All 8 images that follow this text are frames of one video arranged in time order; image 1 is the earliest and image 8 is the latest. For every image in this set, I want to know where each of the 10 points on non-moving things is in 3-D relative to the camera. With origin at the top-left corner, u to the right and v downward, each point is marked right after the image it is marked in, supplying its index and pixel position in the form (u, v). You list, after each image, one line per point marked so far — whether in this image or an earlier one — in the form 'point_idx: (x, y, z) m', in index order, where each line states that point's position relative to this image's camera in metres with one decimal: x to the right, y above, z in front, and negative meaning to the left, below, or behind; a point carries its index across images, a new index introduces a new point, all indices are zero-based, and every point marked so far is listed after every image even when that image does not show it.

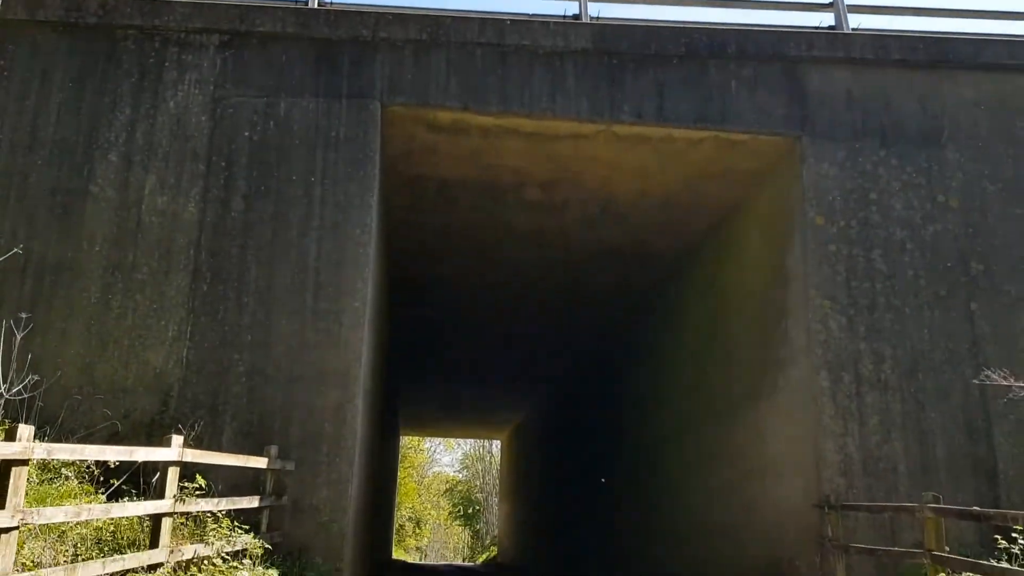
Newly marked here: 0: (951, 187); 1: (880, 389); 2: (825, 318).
0: (+4.4, +1.0, +7.9) m
1: (+3.4, -0.9, +7.3) m
2: (+3.0, -0.3, +7.5) m
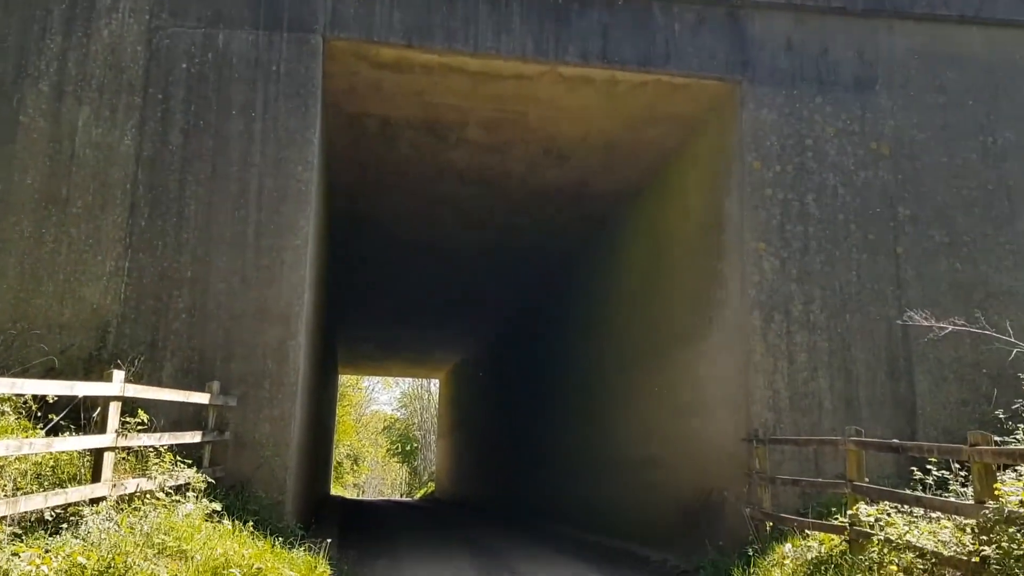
0: (+3.9, +1.6, +8.2) m
1: (+2.9, -0.4, +7.7) m
2: (+2.4, +0.3, +7.7) m
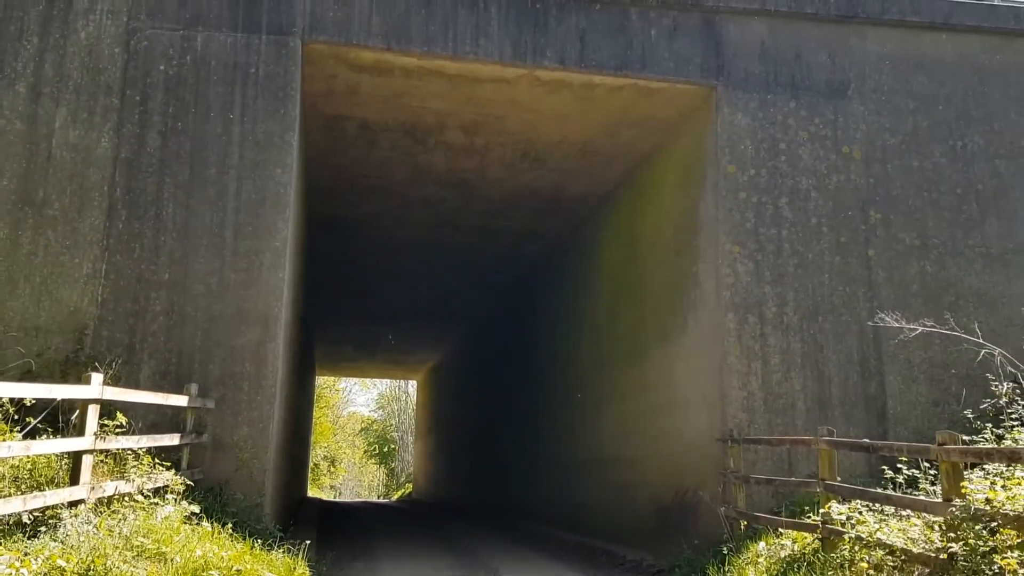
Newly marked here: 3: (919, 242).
0: (+3.6, +1.6, +8.3) m
1: (+2.7, -0.4, +7.8) m
2: (+2.2, +0.3, +7.8) m
3: (+4.3, +0.5, +8.2) m
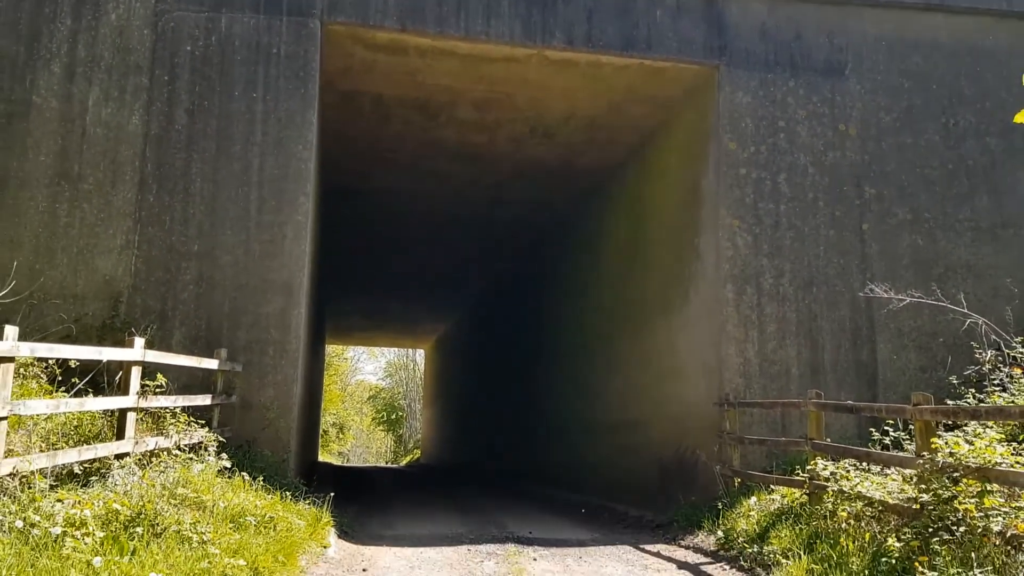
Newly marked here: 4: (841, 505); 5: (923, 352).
0: (+3.7, +1.9, +8.7) m
1: (+2.8, -0.1, +8.2) m
2: (+2.3, +0.6, +8.2) m
3: (+4.4, +0.8, +8.6) m
4: (+2.2, -1.5, +5.3) m
5: (+4.3, -0.7, +8.3) m
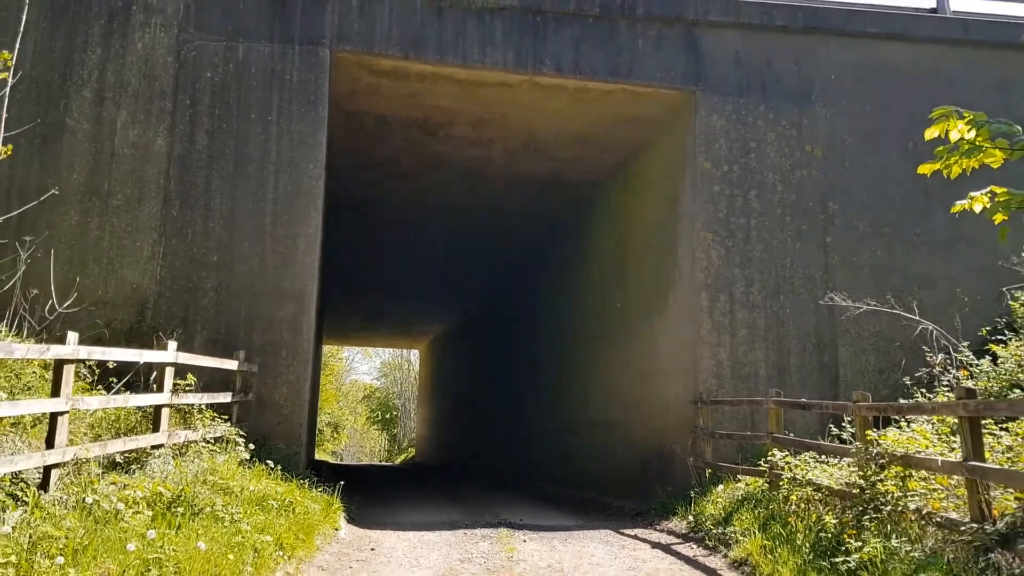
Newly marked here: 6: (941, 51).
0: (+3.6, +1.8, +9.4) m
1: (+2.7, -0.2, +8.9) m
2: (+2.2, +0.5, +8.9) m
3: (+4.3, +0.7, +9.3) m
4: (+2.2, -1.6, +6.1) m
5: (+4.3, -0.8, +9.1) m
6: (+5.4, +3.0, +9.8) m
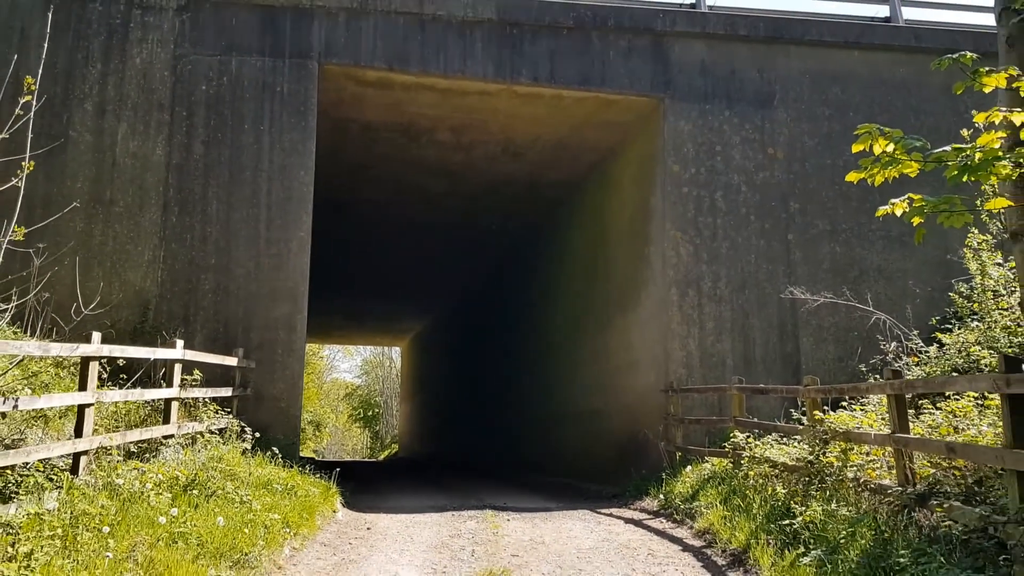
0: (+3.4, +1.9, +10.0) m
1: (+2.5, -0.2, +9.6) m
2: (+2.0, +0.5, +9.6) m
3: (+4.0, +0.8, +10.0) m
4: (+2.1, -1.5, +6.7) m
5: (+4.0, -0.7, +9.7) m
6: (+5.1, +3.1, +10.5) m
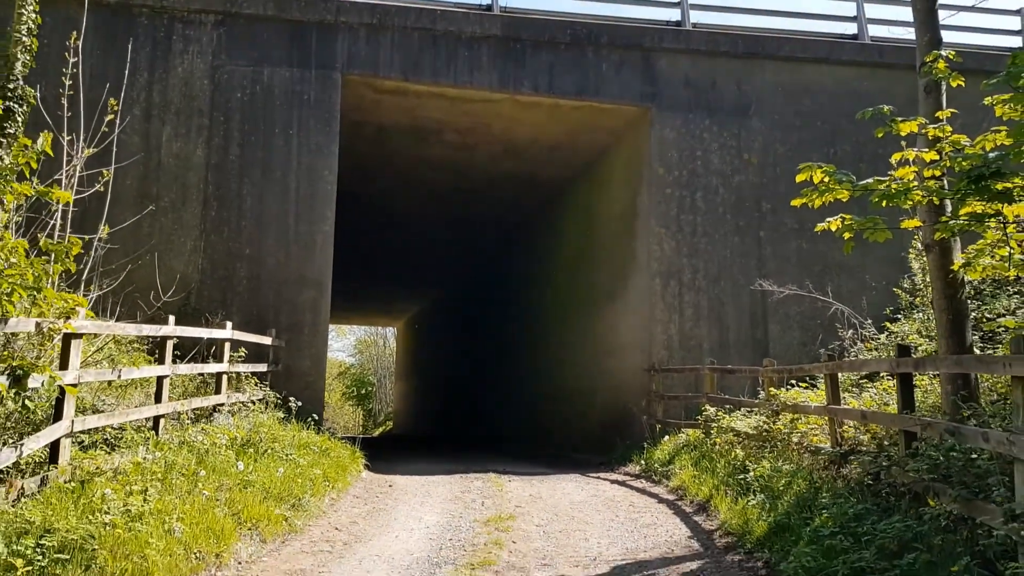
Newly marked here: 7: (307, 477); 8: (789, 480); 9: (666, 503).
0: (+3.4, +2.0, +11.1) m
1: (+2.5, 0.0, +10.7) m
2: (+2.0, +0.6, +10.7) m
3: (+4.0, +0.9, +11.1) m
4: (+2.1, -1.5, +7.8) m
5: (+4.0, -0.6, +10.9) m
6: (+5.1, +3.2, +11.6) m
7: (-1.8, -1.6, +6.7) m
8: (+2.0, -1.4, +5.8) m
9: (+1.3, -1.9, +6.9) m
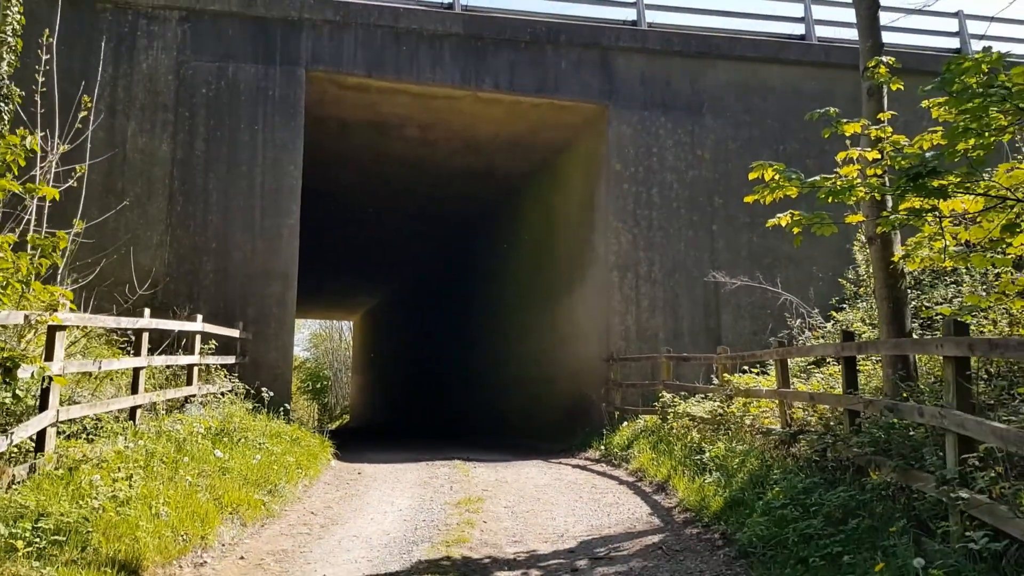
0: (+2.9, +2.1, +11.6) m
1: (+2.0, +0.1, +11.1) m
2: (+1.5, +0.7, +11.1) m
3: (+3.5, +1.0, +11.6) m
4: (+1.7, -1.4, +8.3) m
5: (+3.5, -0.5, +11.4) m
6: (+4.5, +3.3, +12.1) m
7: (-2.0, -1.6, +6.9) m
8: (+1.8, -1.3, +6.2) m
9: (+1.1, -1.8, +7.3) m
